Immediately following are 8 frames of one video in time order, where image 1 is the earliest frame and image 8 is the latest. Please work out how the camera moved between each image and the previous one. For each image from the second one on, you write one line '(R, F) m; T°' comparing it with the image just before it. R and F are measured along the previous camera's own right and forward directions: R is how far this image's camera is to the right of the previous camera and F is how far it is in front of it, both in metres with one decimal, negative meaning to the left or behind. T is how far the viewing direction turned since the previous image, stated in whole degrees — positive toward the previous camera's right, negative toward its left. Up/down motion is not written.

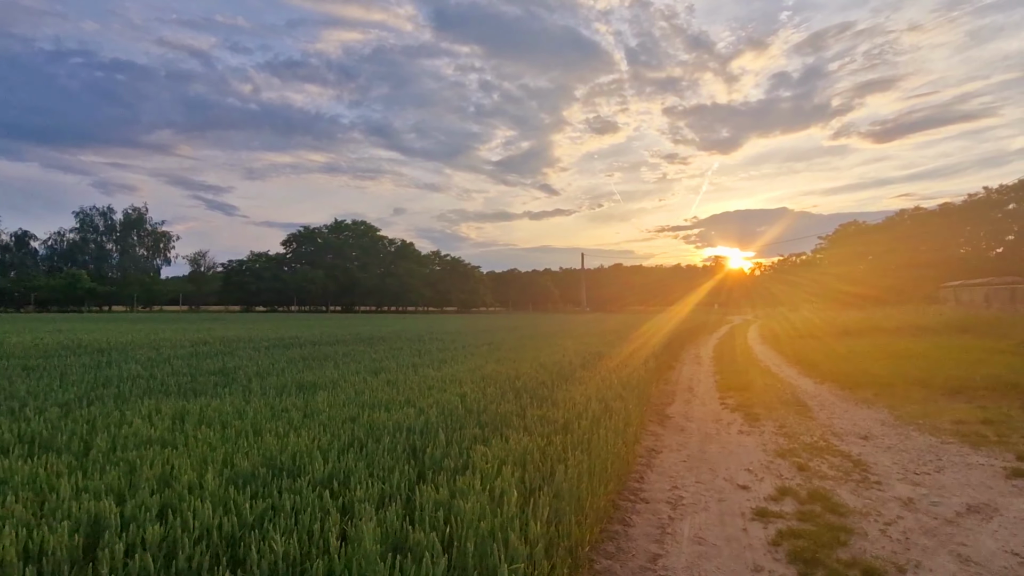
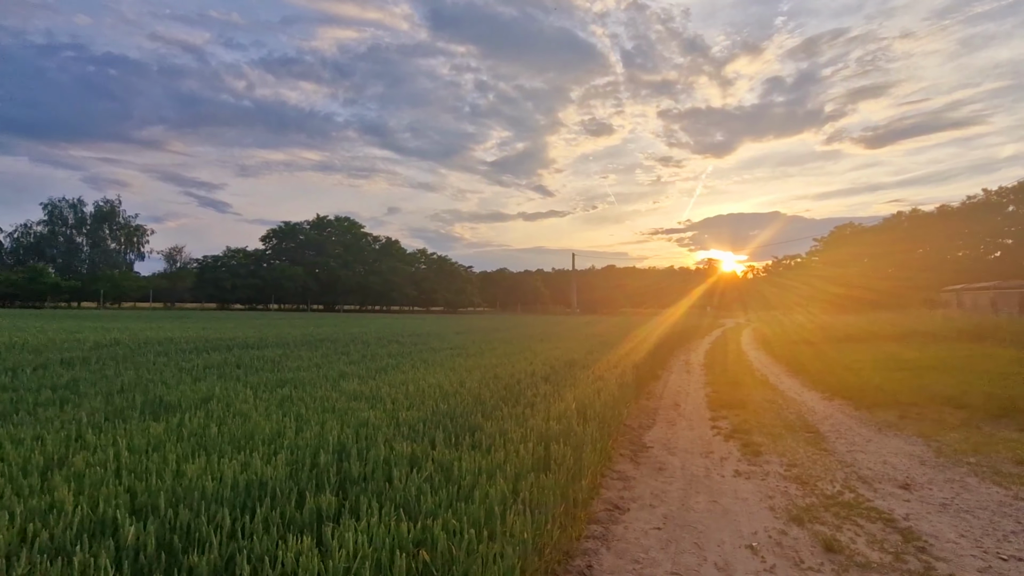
(+0.9, +2.1) m; +1°
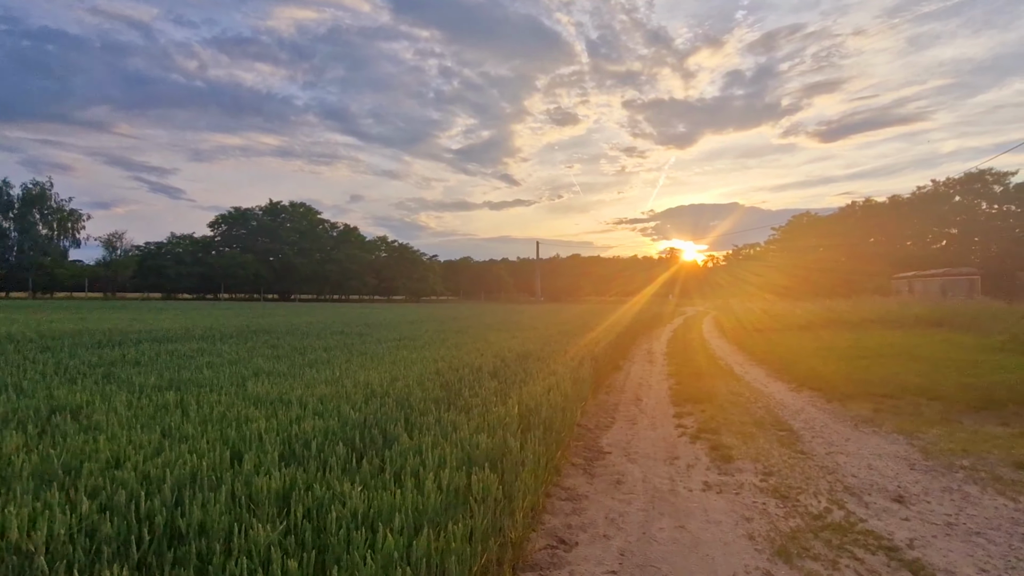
(+0.4, +1.1) m; +4°
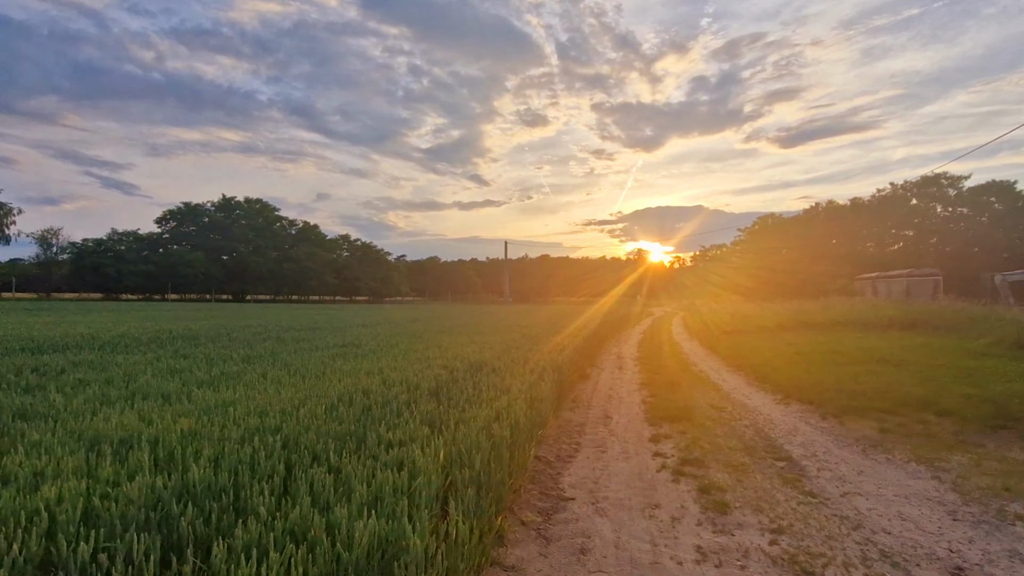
(+0.3, +1.5) m; +3°
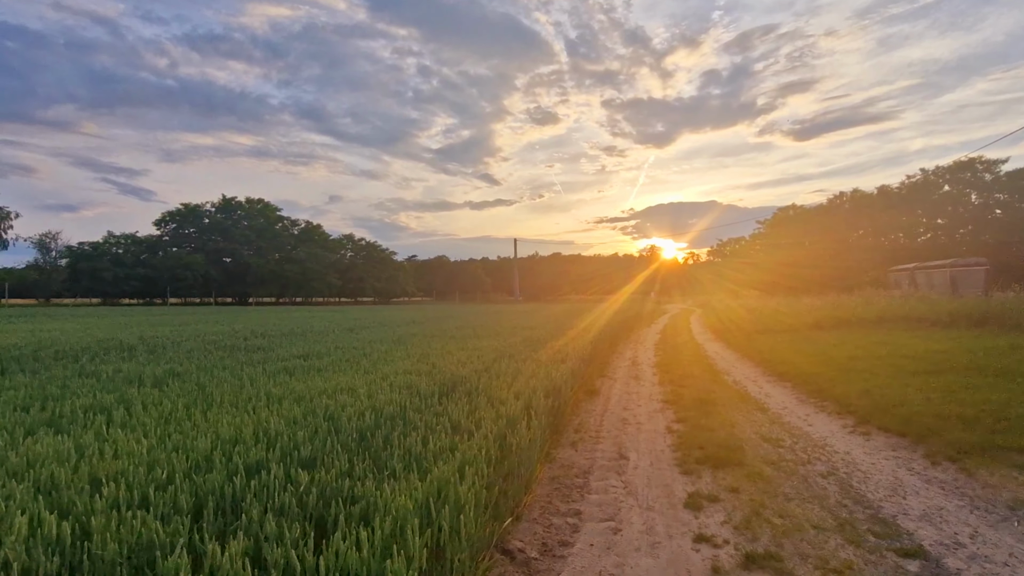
(+0.4, +2.3) m; -1°
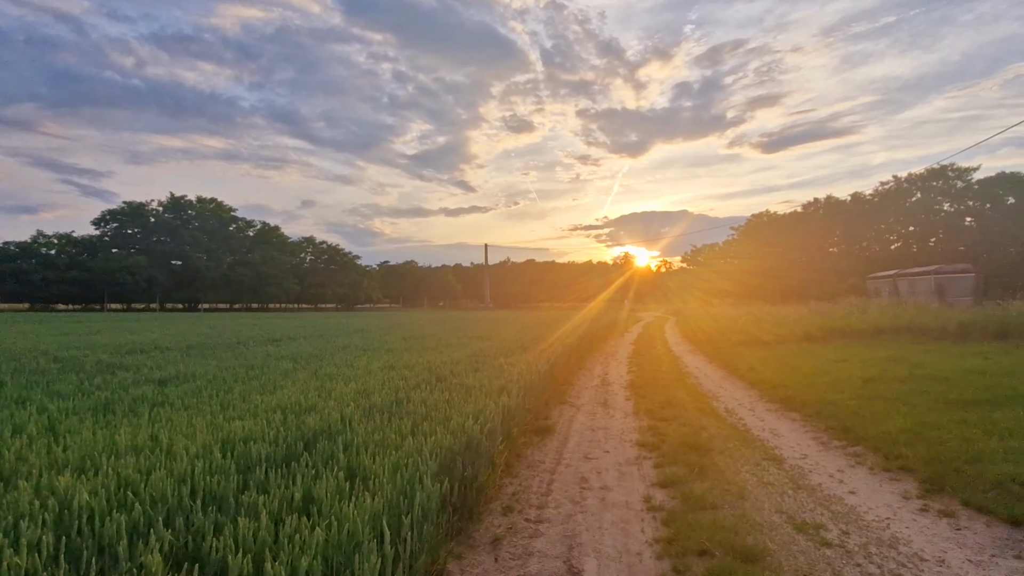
(+0.7, +2.6) m; +3°
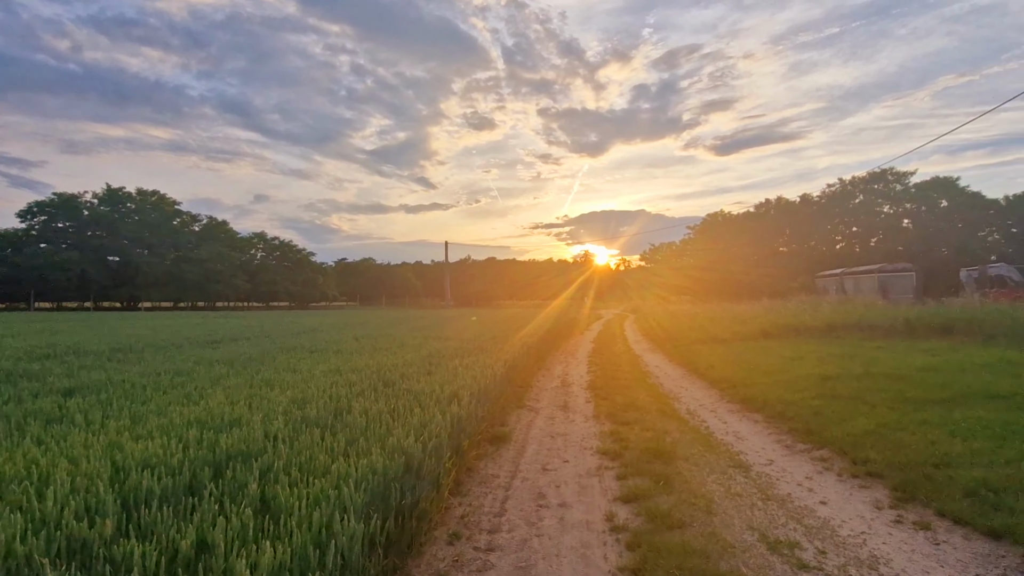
(+0.1, +0.5) m; +4°
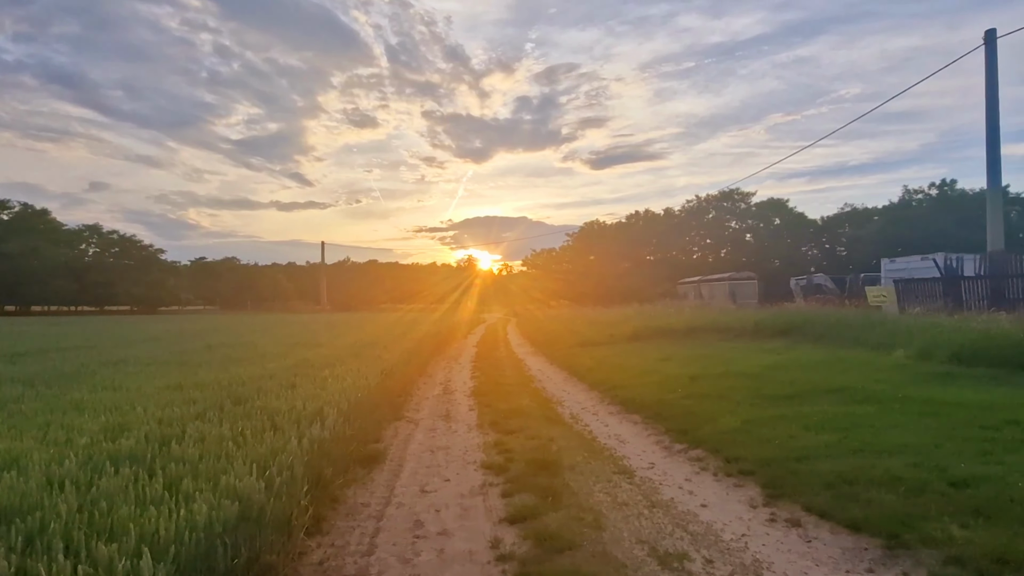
(+0.1, +0.5) m; +13°
